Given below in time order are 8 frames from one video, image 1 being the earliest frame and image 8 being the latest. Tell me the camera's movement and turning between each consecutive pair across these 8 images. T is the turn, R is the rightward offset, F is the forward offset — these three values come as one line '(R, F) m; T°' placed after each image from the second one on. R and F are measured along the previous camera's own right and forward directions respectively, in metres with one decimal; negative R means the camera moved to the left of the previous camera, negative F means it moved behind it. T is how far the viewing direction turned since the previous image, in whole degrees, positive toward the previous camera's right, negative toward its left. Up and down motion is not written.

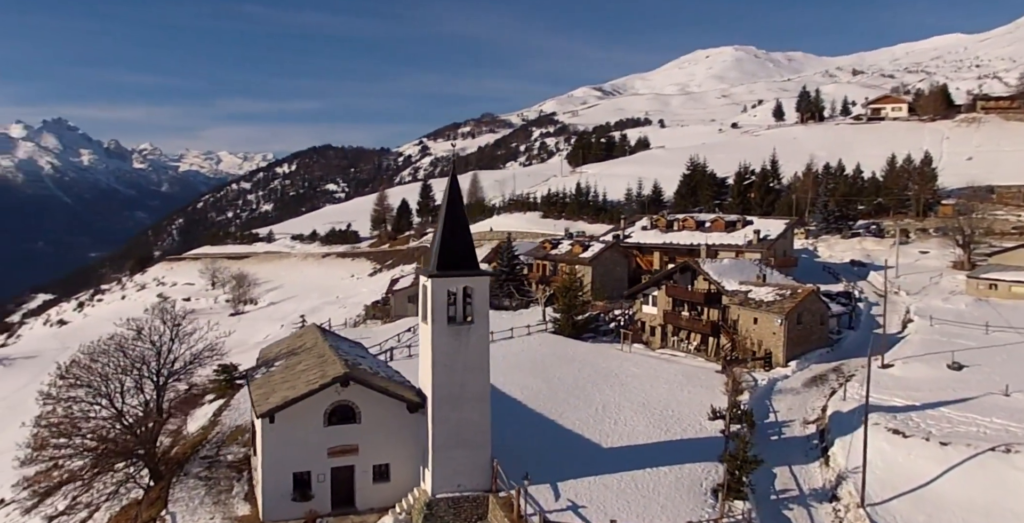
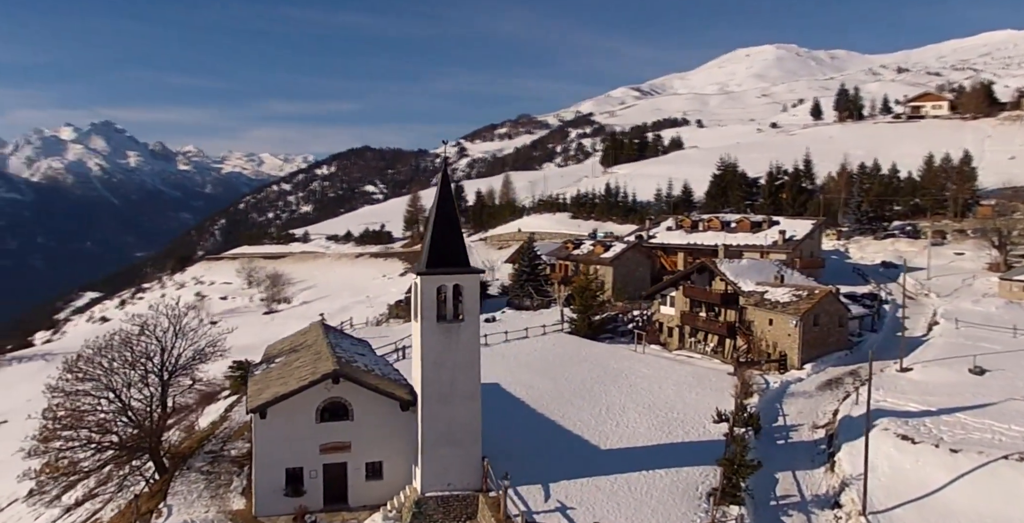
(+0.8, +0.2) m; -2°
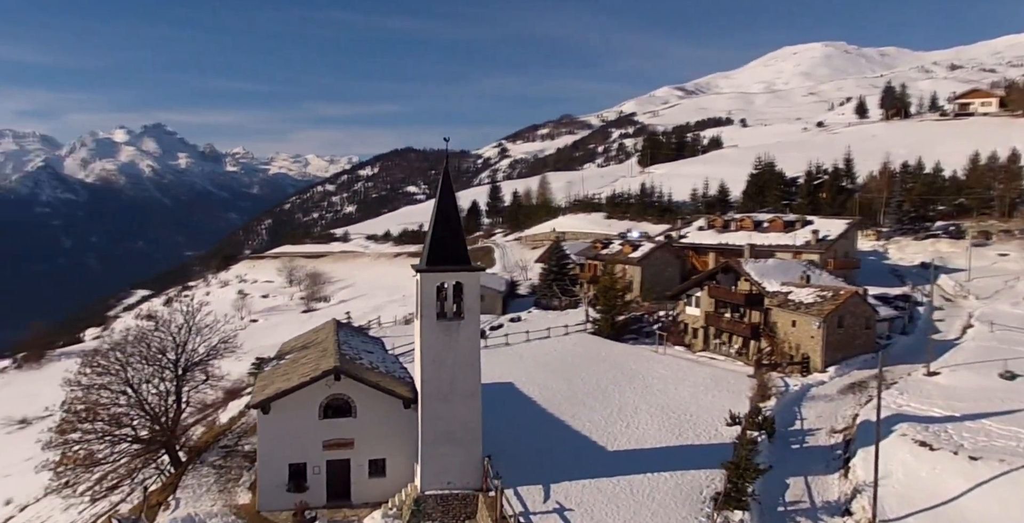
(+0.7, +0.2) m; -3°
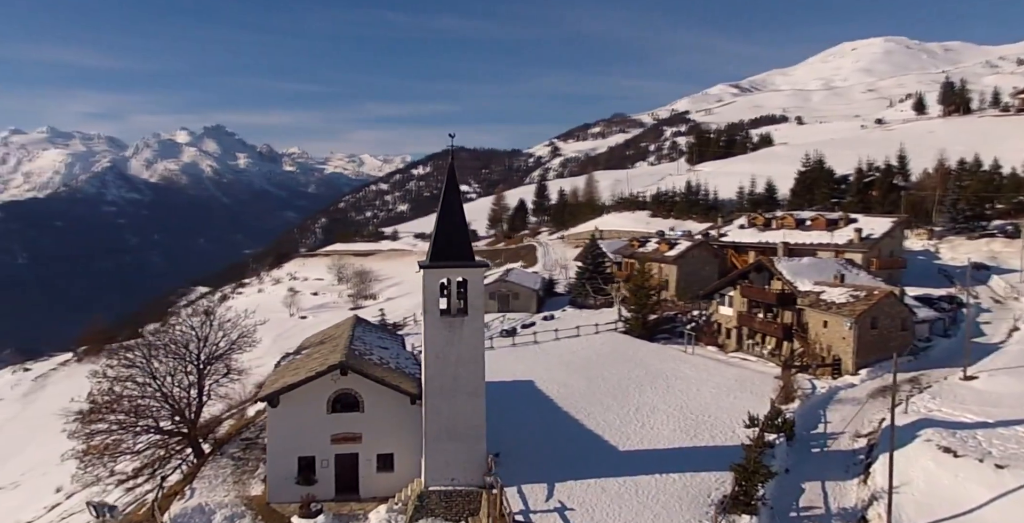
(+0.8, +0.1) m; -4°
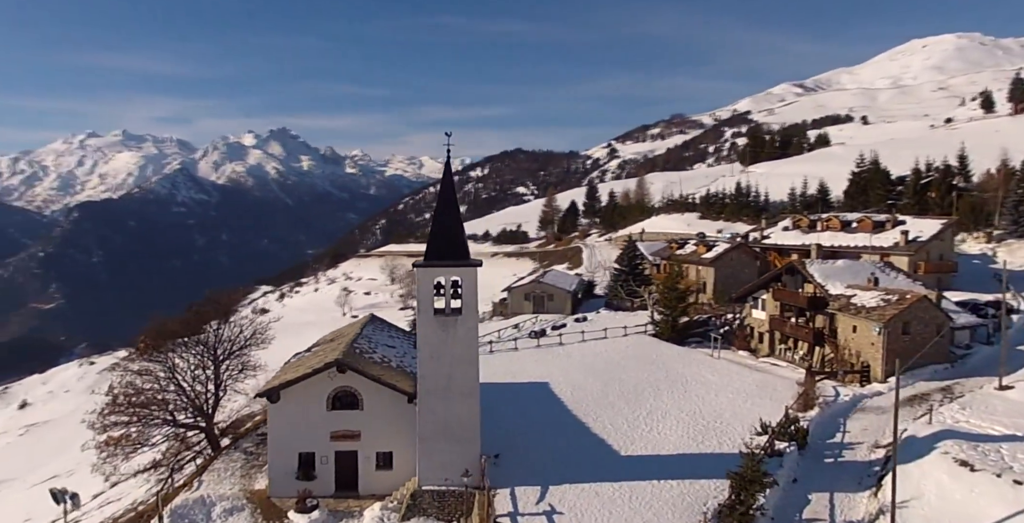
(+1.0, +0.2) m; -4°
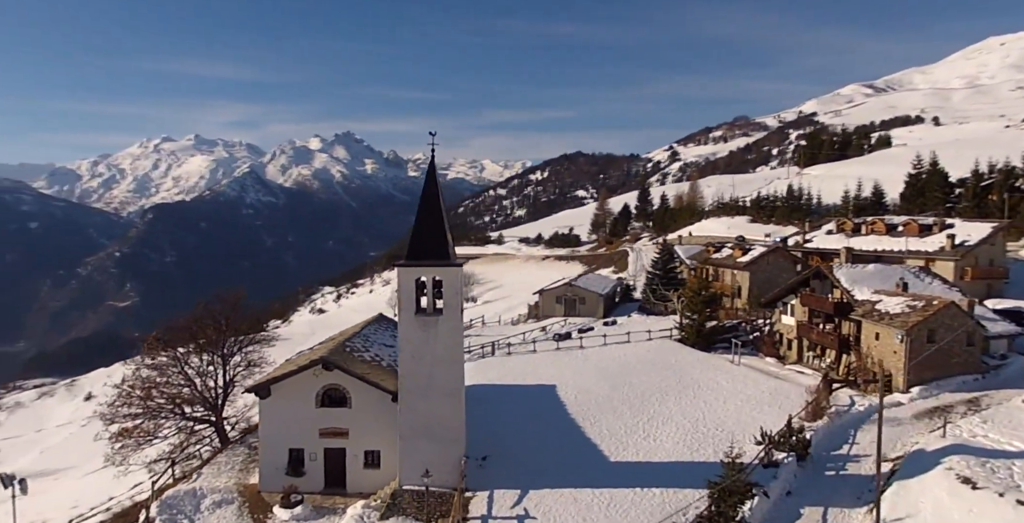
(+1.3, +0.2) m; -4°
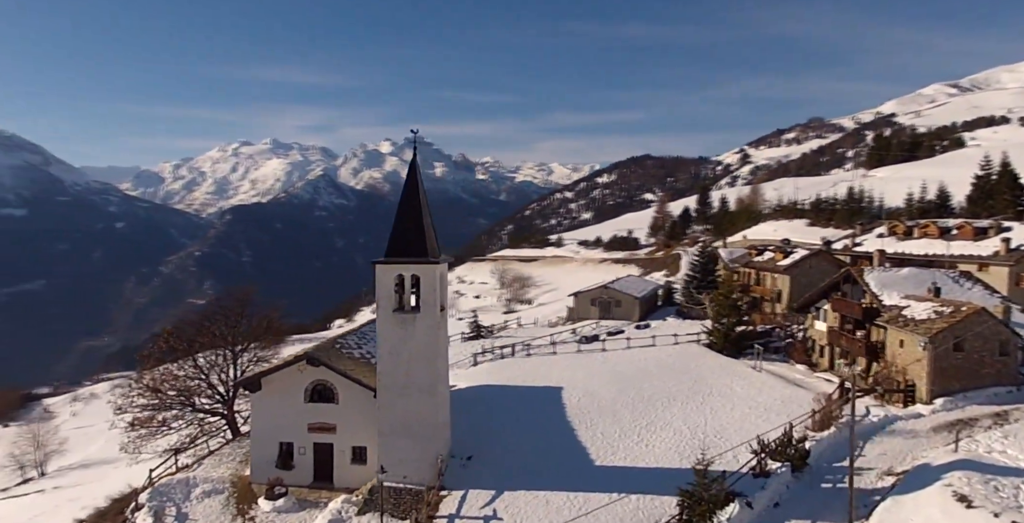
(+1.4, +0.2) m; -4°
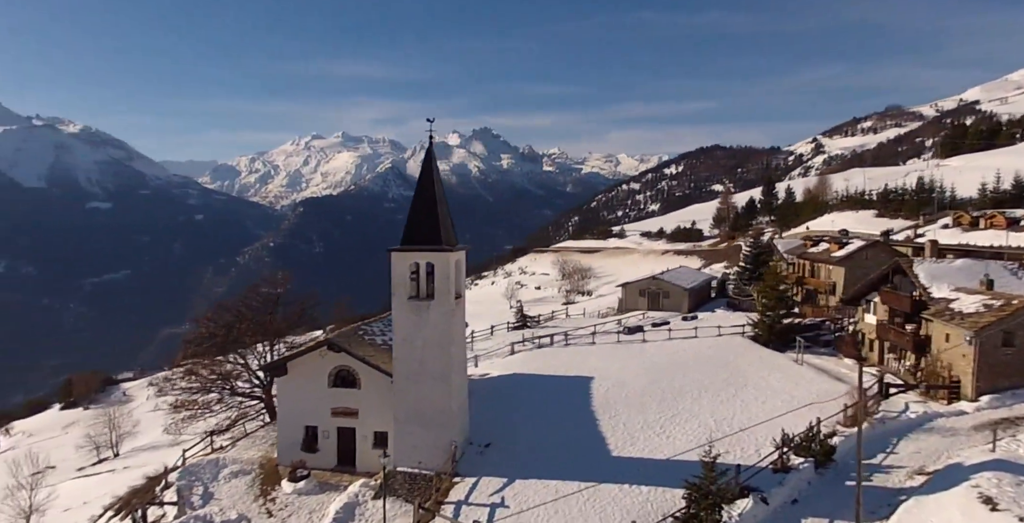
(+0.8, 0.0) m; -4°
